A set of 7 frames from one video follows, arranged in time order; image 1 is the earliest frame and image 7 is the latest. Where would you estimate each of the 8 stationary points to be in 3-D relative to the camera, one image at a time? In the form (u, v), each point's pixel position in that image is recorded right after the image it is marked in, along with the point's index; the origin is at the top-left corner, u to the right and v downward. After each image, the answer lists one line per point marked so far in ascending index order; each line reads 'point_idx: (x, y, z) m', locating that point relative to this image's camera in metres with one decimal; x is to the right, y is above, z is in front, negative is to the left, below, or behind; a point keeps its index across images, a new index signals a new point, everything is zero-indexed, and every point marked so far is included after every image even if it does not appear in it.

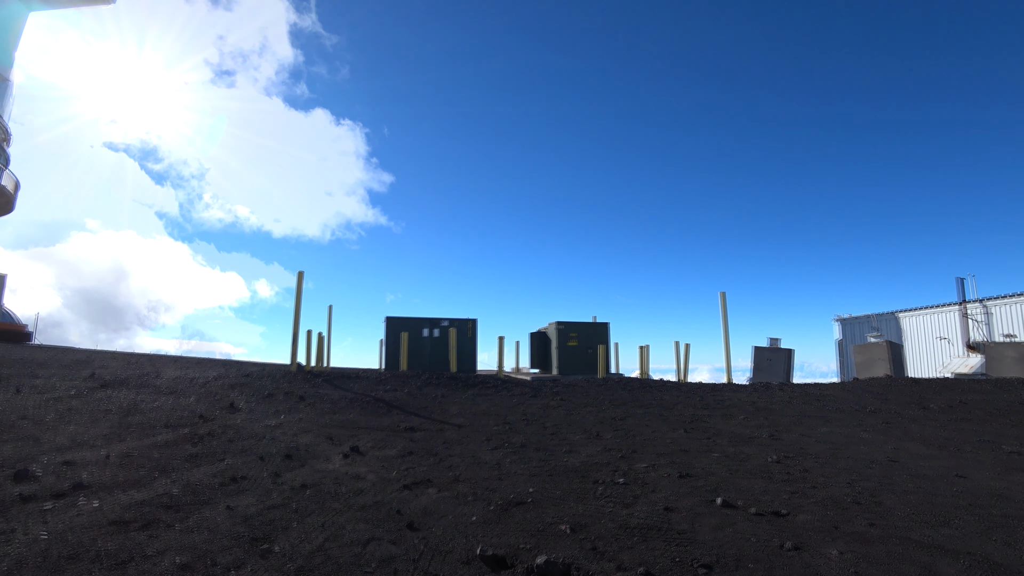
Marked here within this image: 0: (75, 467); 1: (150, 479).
0: (-4.6, -1.9, +5.4) m
1: (-3.5, -1.9, +5.1) m
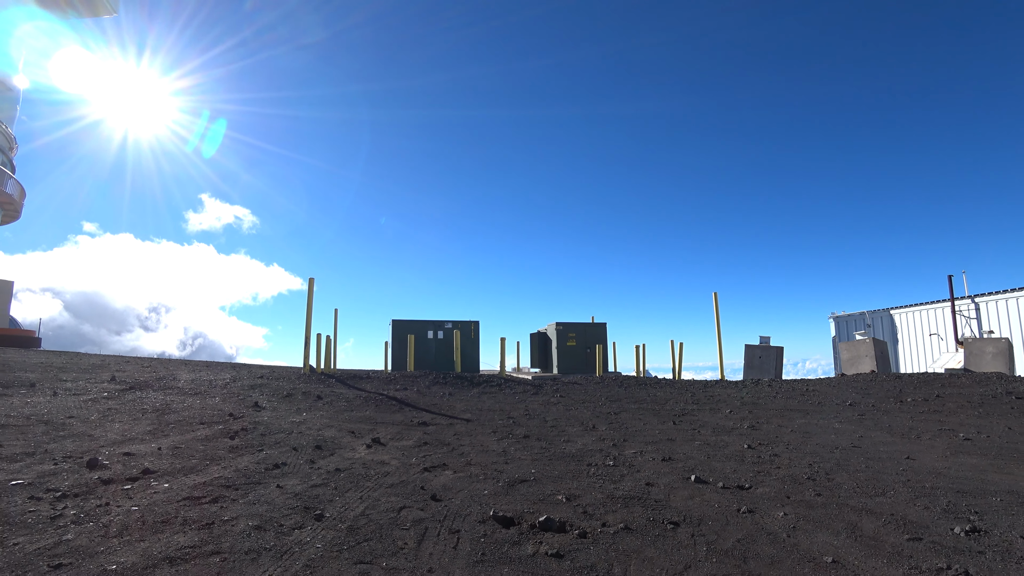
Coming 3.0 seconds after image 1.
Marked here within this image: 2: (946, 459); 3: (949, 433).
0: (-4.6, -2.0, +6.2) m
1: (-3.5, -2.0, +5.9) m
2: (+5.2, -2.0, +6.2) m
3: (+6.6, -2.2, +7.7) m
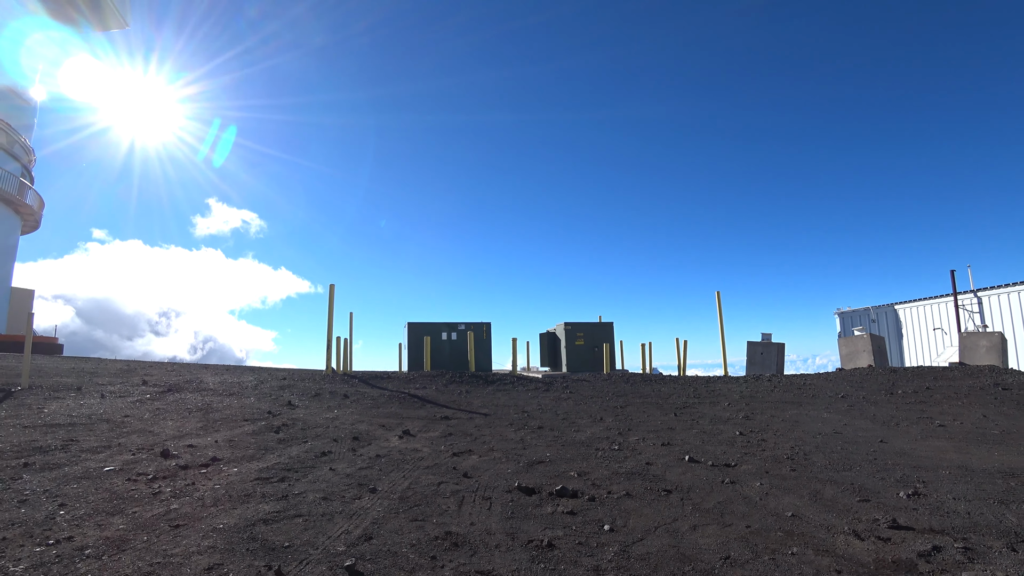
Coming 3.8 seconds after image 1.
0: (-4.3, -2.2, +7.1) m
1: (-3.3, -2.2, +6.8) m
2: (+5.4, -2.1, +6.9) m
3: (+6.8, -2.2, +8.5) m
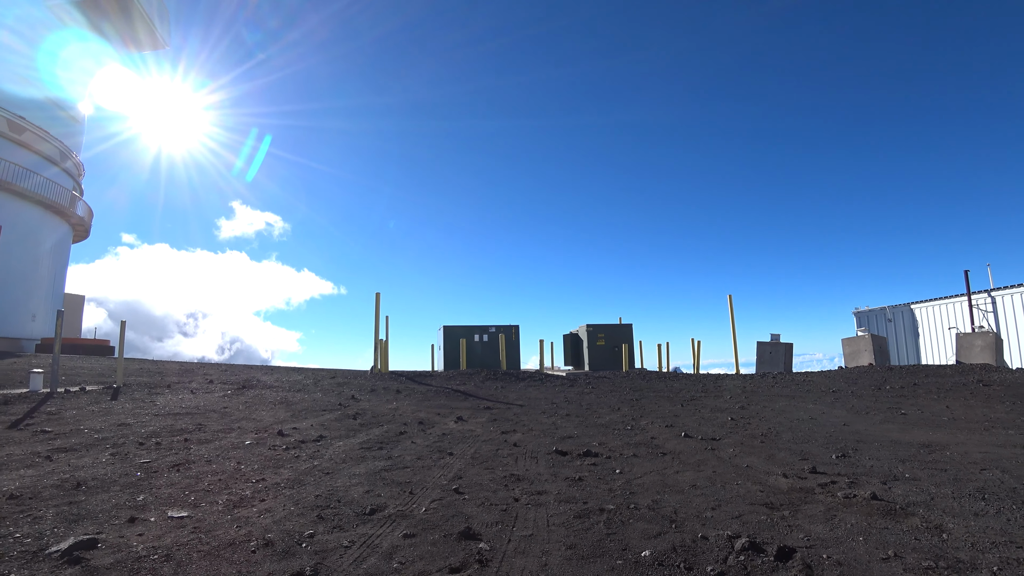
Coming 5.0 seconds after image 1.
0: (-3.7, -2.5, +9.1) m
1: (-2.7, -2.5, +8.7) m
2: (+6.0, -2.3, +8.5) m
3: (+7.5, -2.4, +10.0) m
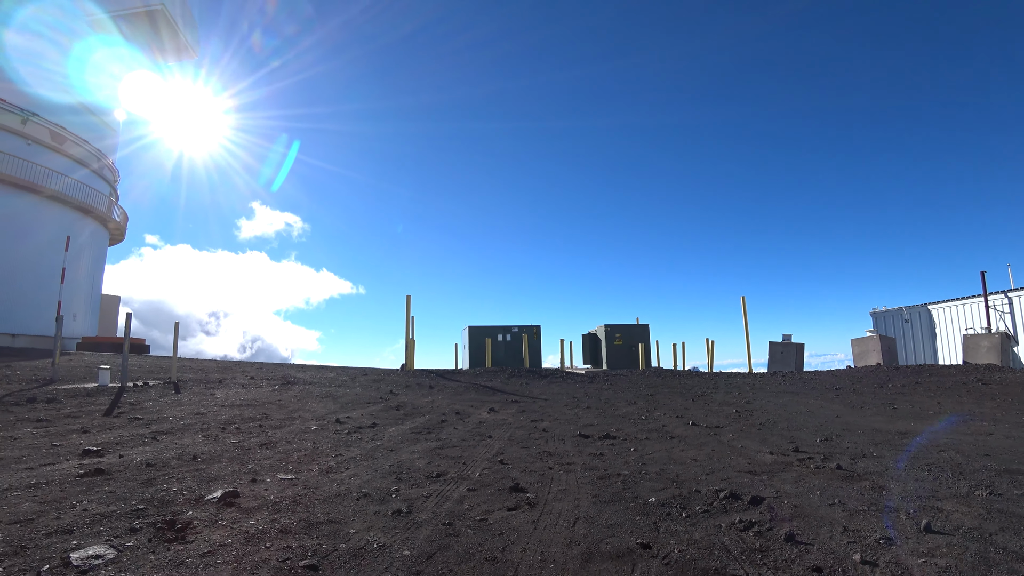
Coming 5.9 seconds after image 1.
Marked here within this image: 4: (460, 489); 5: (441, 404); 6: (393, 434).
0: (-3.2, -2.6, +10.4) m
1: (-2.1, -2.6, +10.0) m
2: (+6.5, -2.4, +9.5) m
3: (+8.1, -2.5, +11.0) m
4: (-0.5, -2.0, +5.1) m
5: (-1.7, -2.8, +12.4) m
6: (-2.0, -2.4, +8.6) m
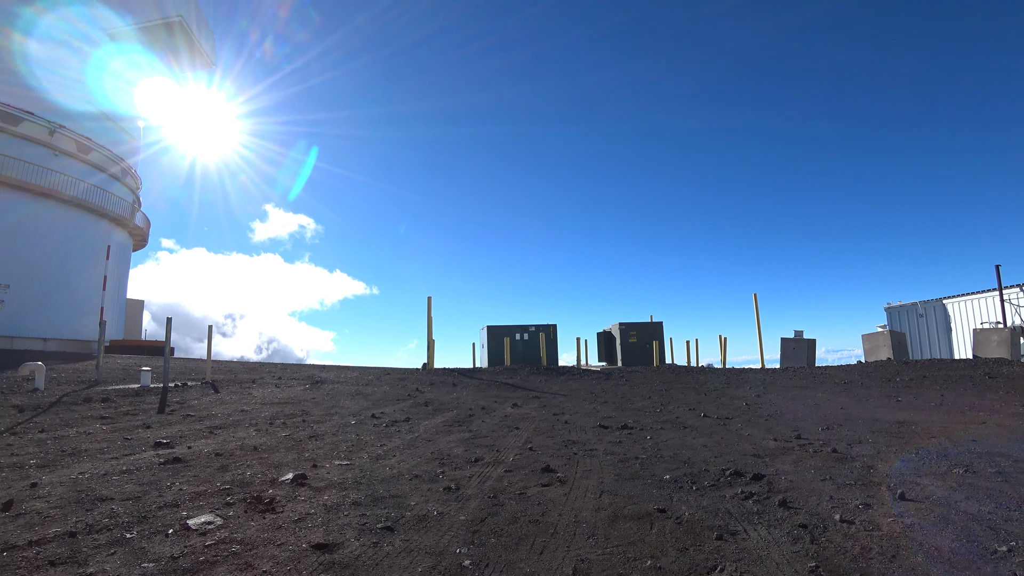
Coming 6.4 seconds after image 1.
0: (-2.7, -2.7, +11.2) m
1: (-1.7, -2.7, +10.8) m
2: (+7.0, -2.4, +10.1) m
3: (+8.5, -2.5, +11.5) m
4: (-0.2, -2.1, +5.9) m
5: (-1.2, -2.9, +13.2) m
6: (-1.5, -2.5, +9.3) m
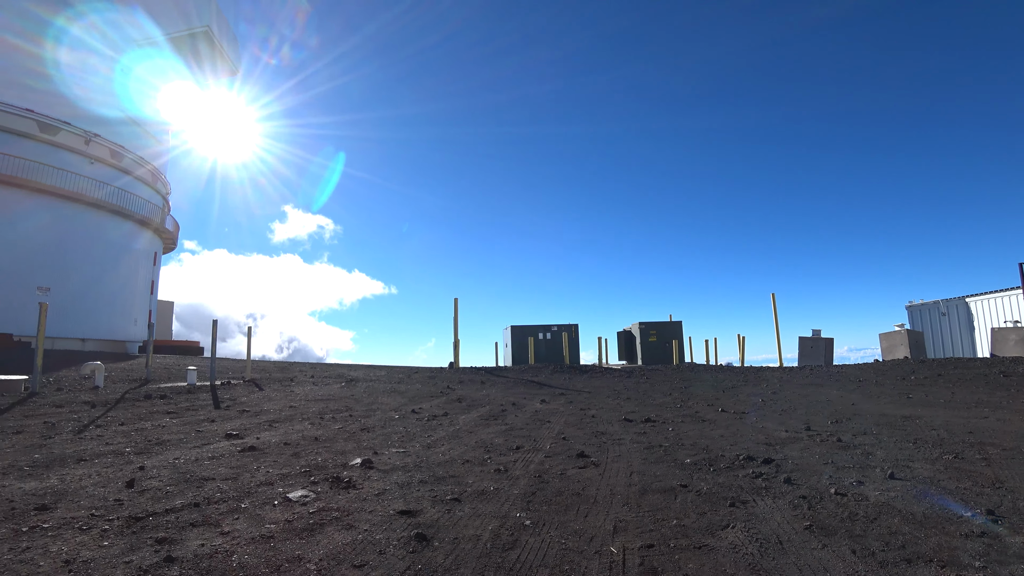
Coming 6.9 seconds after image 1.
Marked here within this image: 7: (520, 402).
0: (-2.0, -2.9, +12.1) m
1: (-1.0, -2.8, +11.7) m
2: (+7.6, -2.4, +10.7) m
3: (+9.2, -2.5, +12.1) m
4: (+0.3, -2.2, +6.7) m
5: (-0.4, -3.0, +14.0) m
6: (-0.9, -2.6, +10.2) m
7: (+0.2, -2.8, +12.7) m
